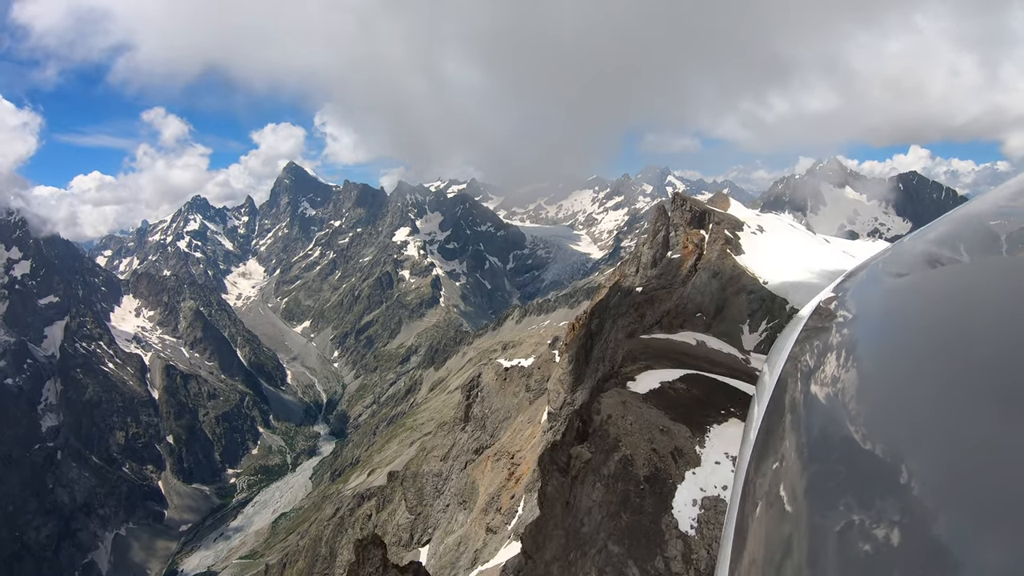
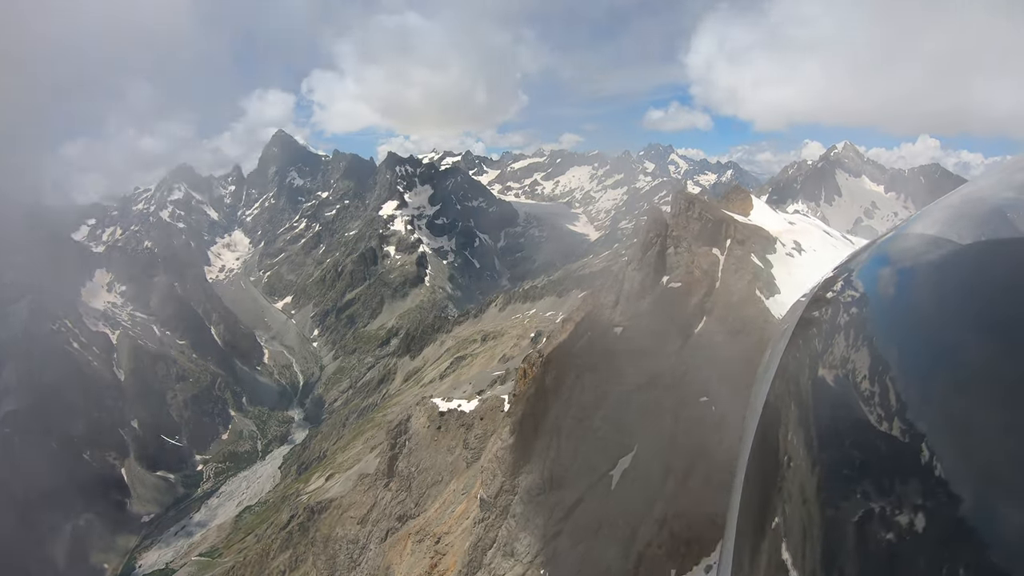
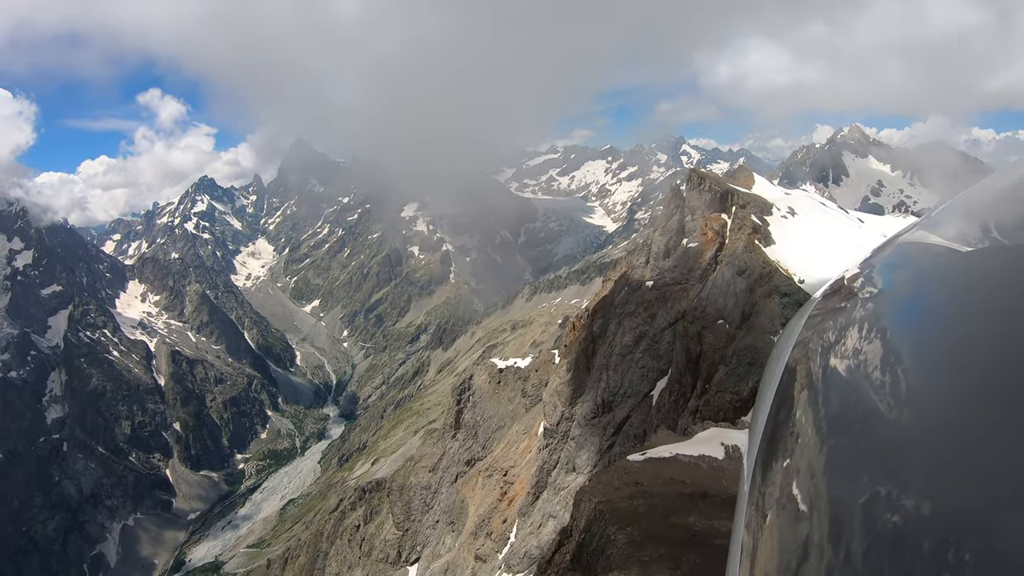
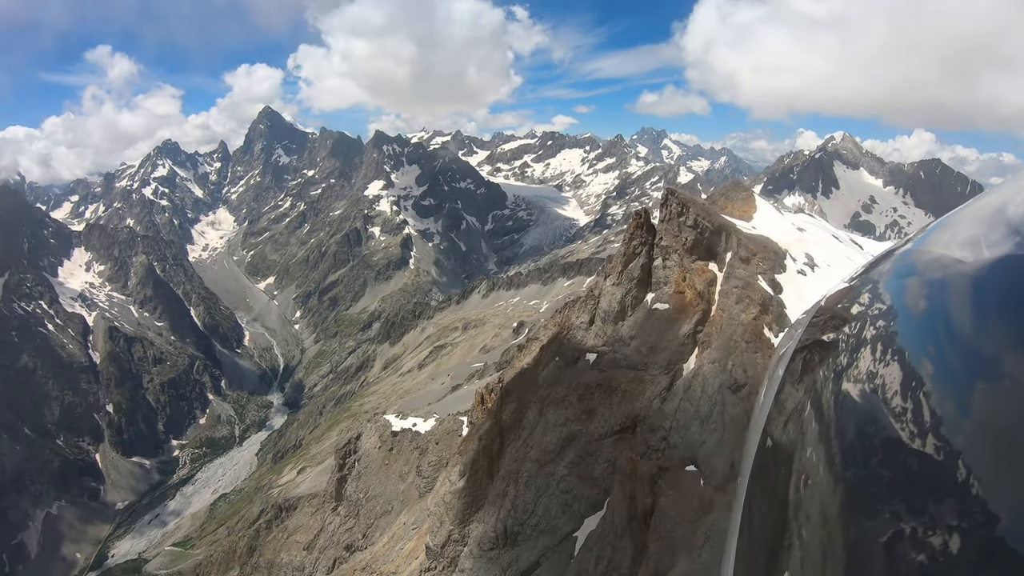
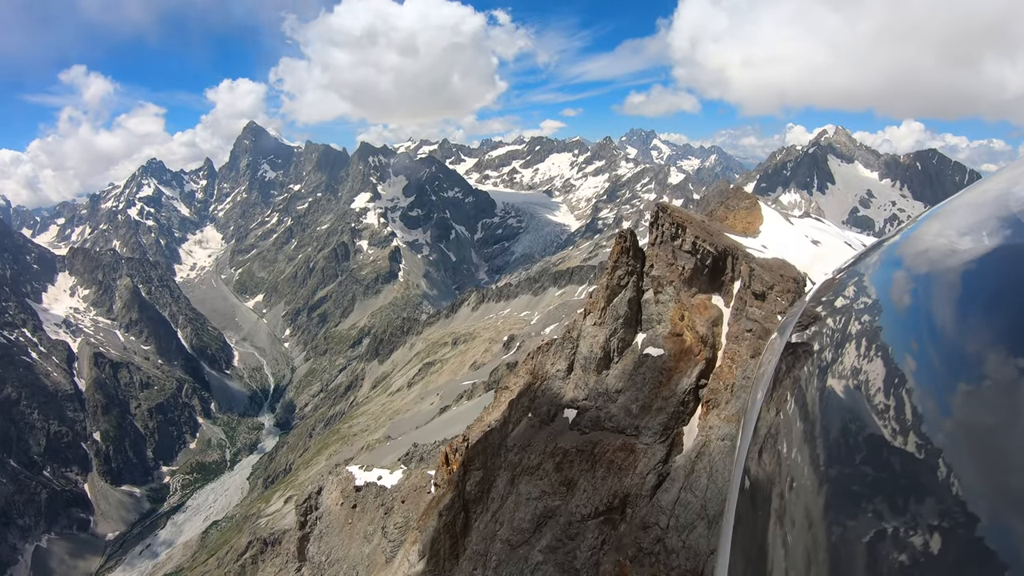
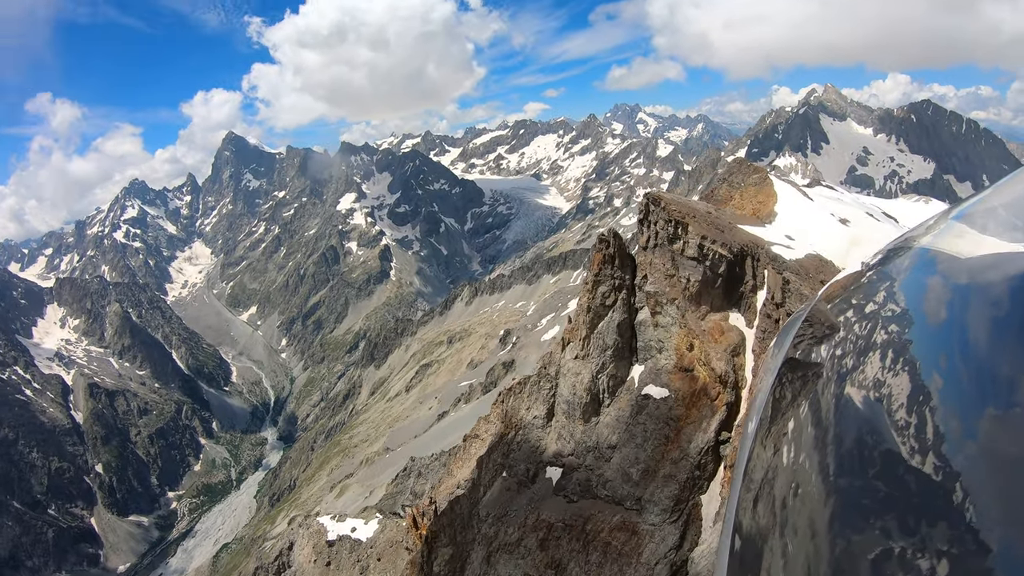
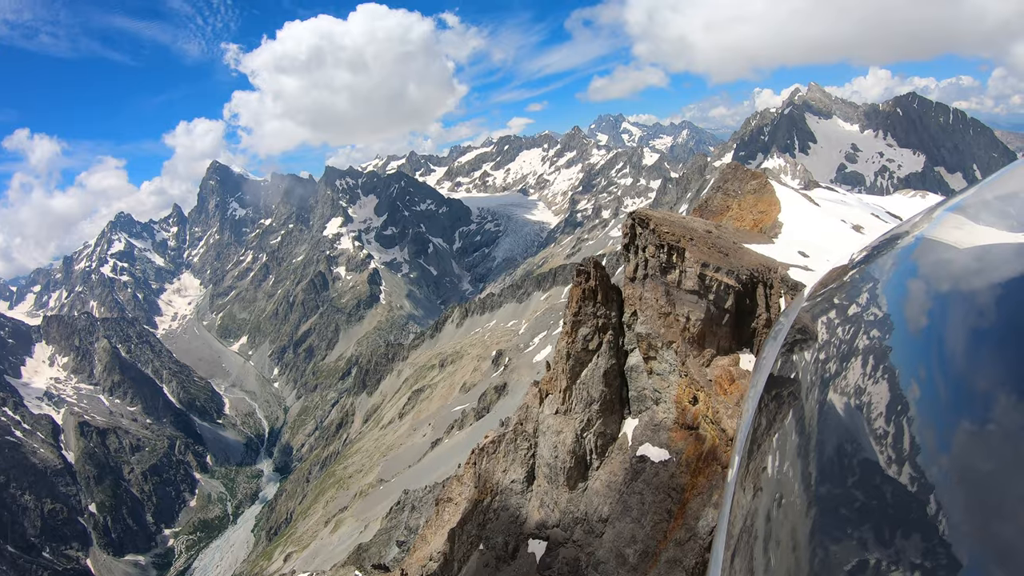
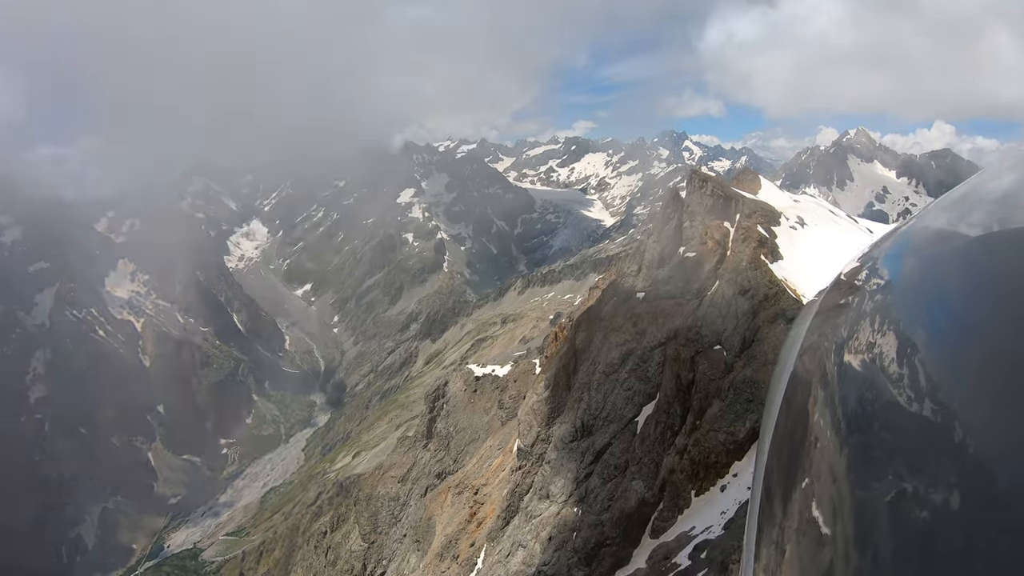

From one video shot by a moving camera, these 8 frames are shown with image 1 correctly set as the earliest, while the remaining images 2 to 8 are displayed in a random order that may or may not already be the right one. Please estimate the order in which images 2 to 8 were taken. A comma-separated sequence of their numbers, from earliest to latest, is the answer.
3, 8, 2, 4, 5, 6, 7
